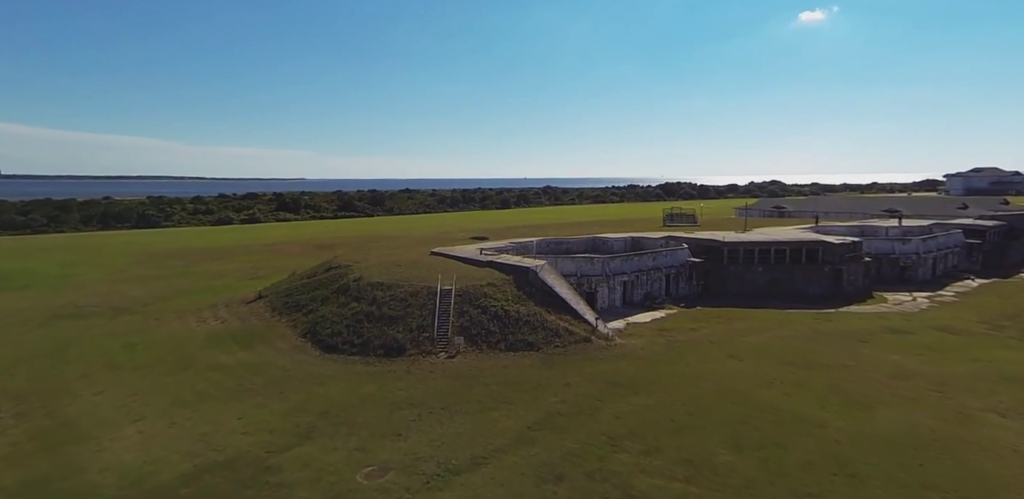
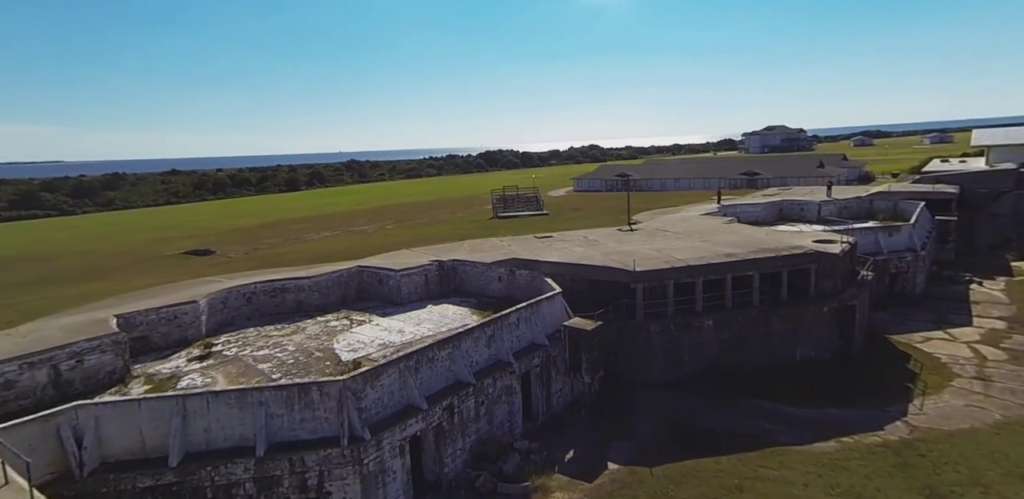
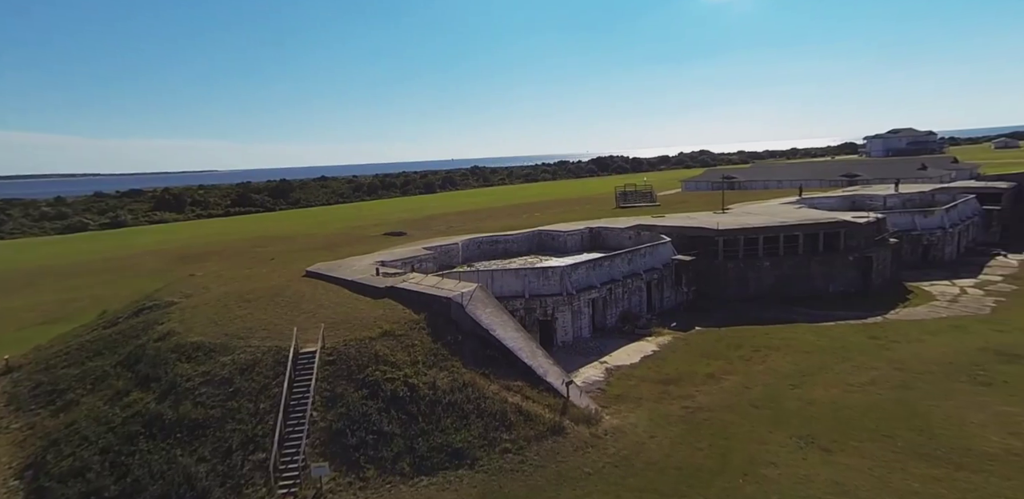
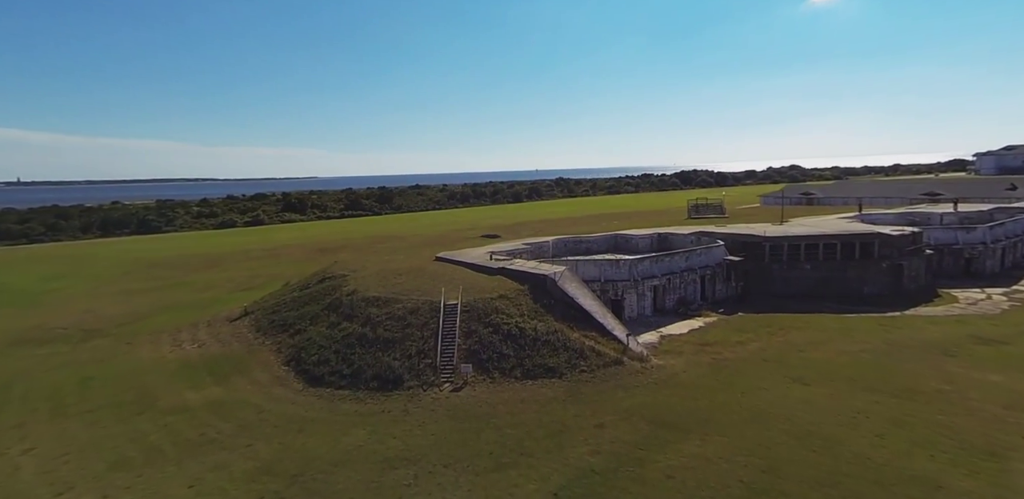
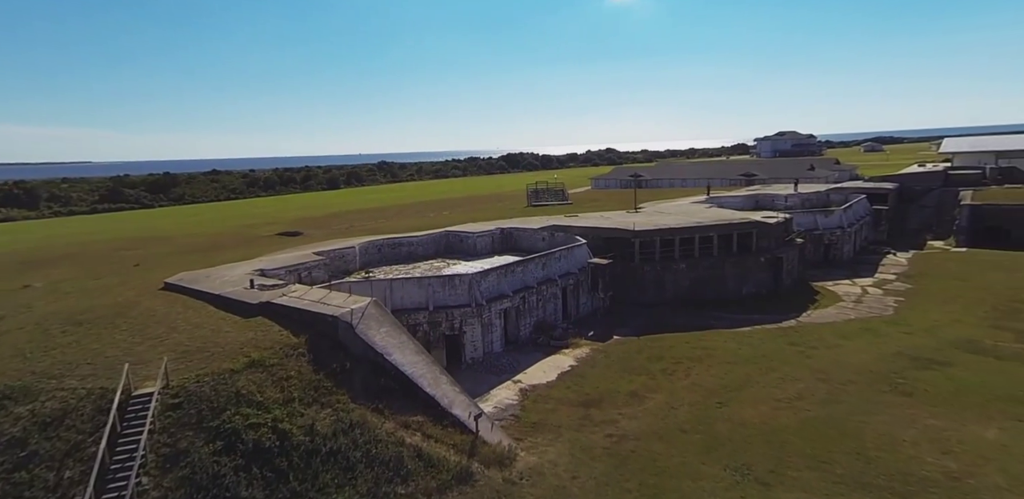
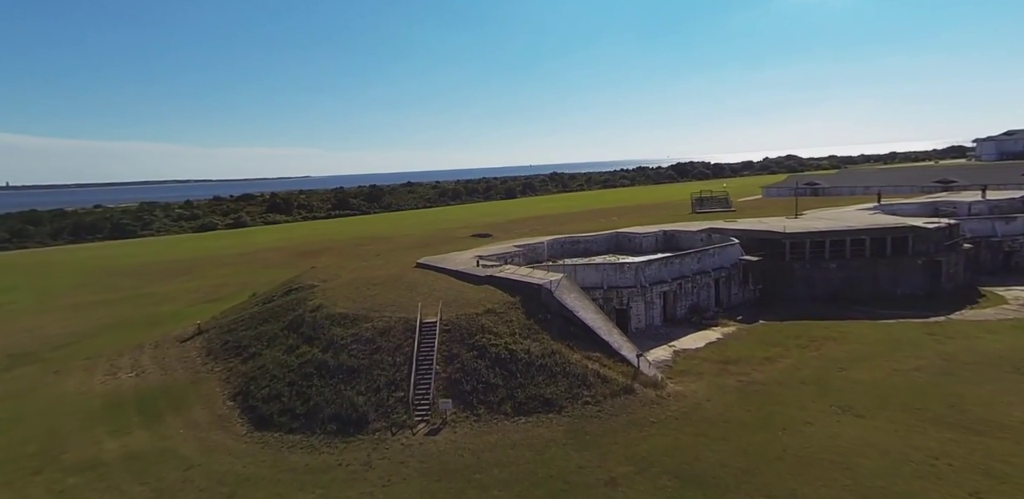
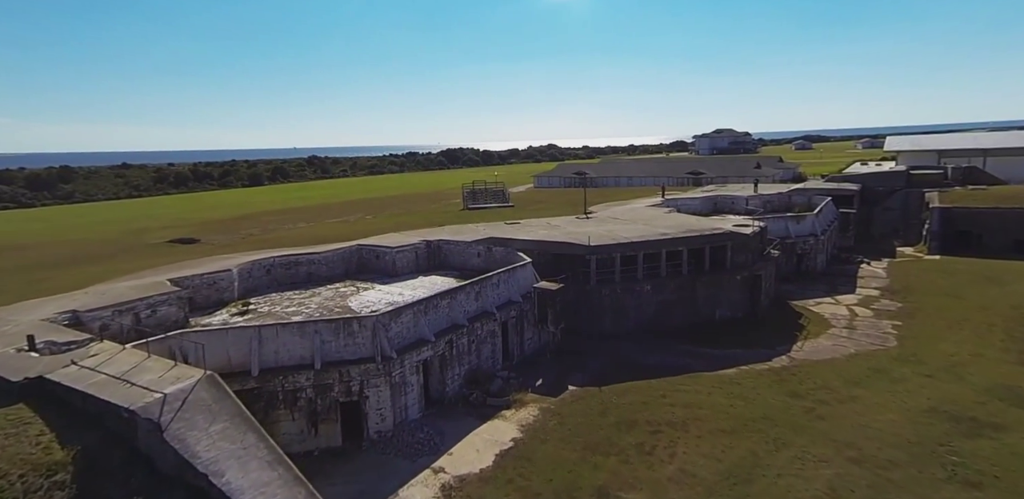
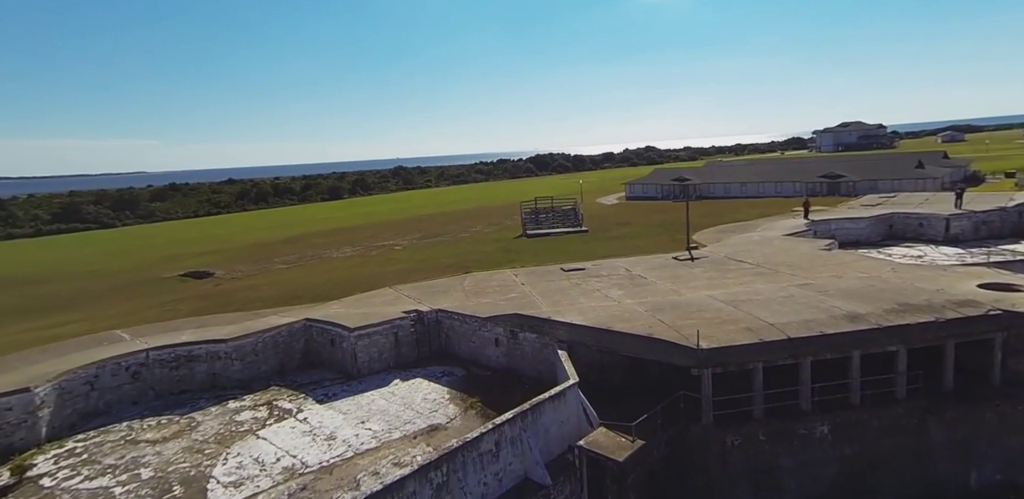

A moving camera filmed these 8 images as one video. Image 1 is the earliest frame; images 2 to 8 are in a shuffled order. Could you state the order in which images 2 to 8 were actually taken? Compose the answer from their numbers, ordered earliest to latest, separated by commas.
4, 6, 3, 5, 7, 2, 8
